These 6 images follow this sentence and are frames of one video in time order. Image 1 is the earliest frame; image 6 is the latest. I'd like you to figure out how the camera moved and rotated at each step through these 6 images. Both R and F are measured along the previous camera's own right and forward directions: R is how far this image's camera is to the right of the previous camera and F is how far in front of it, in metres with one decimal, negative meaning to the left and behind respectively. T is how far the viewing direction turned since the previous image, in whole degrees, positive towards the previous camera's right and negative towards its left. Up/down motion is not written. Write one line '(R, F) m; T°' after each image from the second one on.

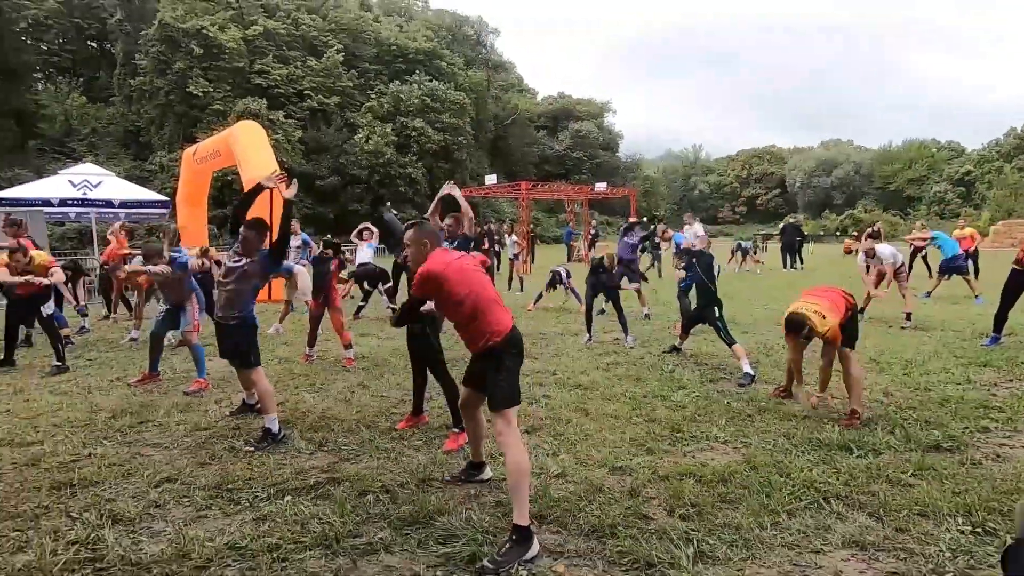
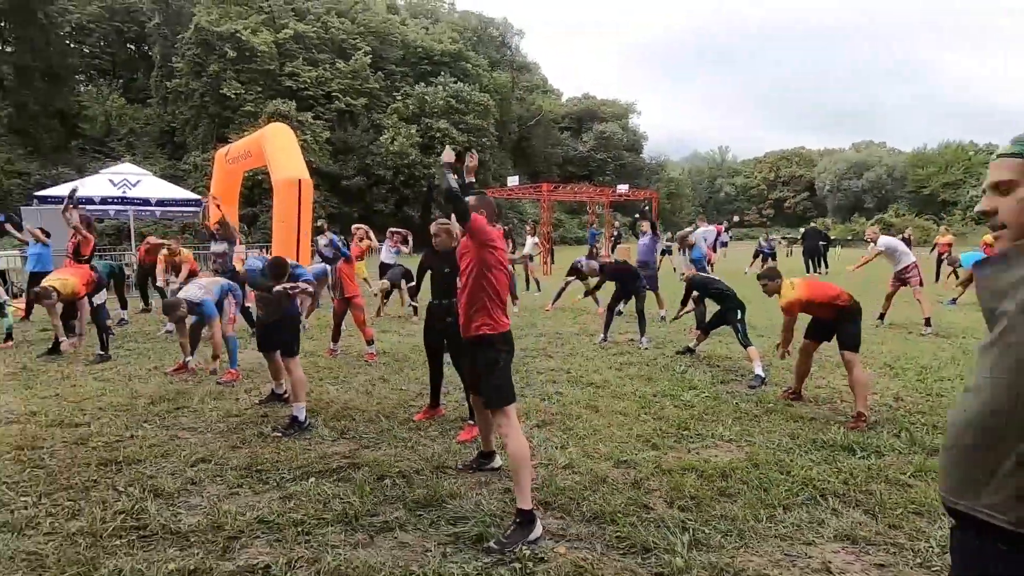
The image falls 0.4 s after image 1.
(+0.1, -0.2) m; -2°
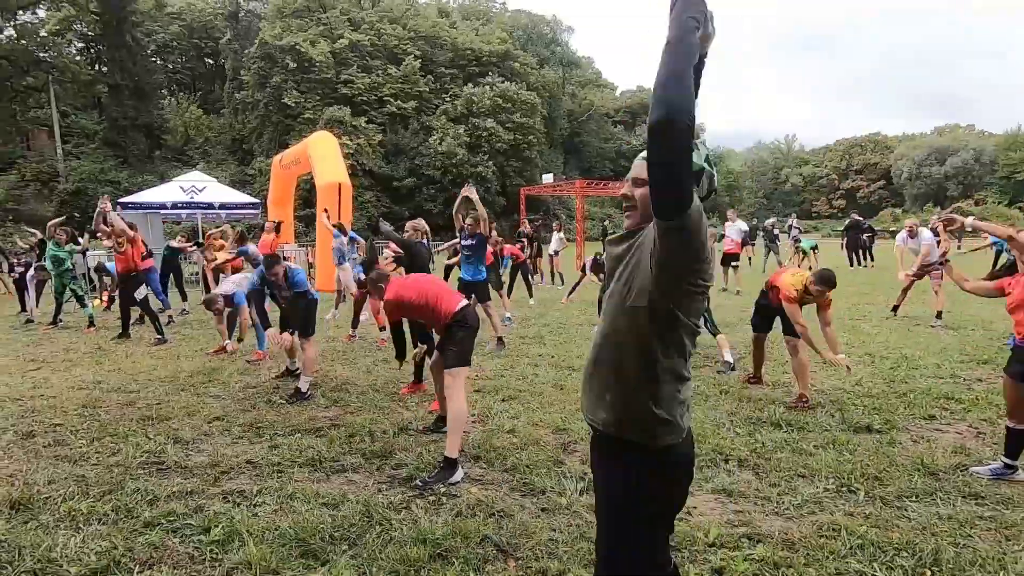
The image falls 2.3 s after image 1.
(+1.0, -0.6) m; -6°
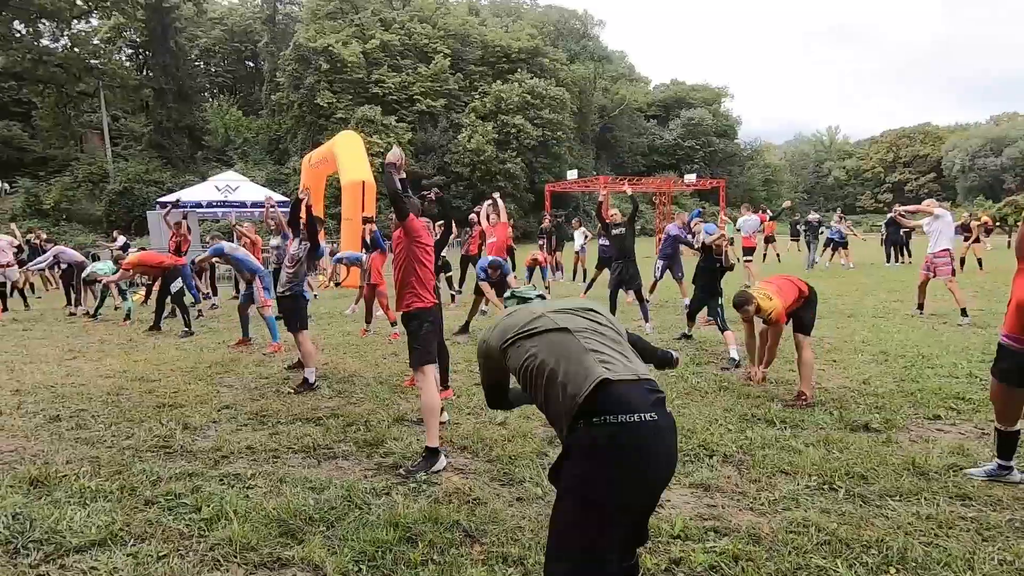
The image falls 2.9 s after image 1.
(+0.4, -0.1) m; -4°
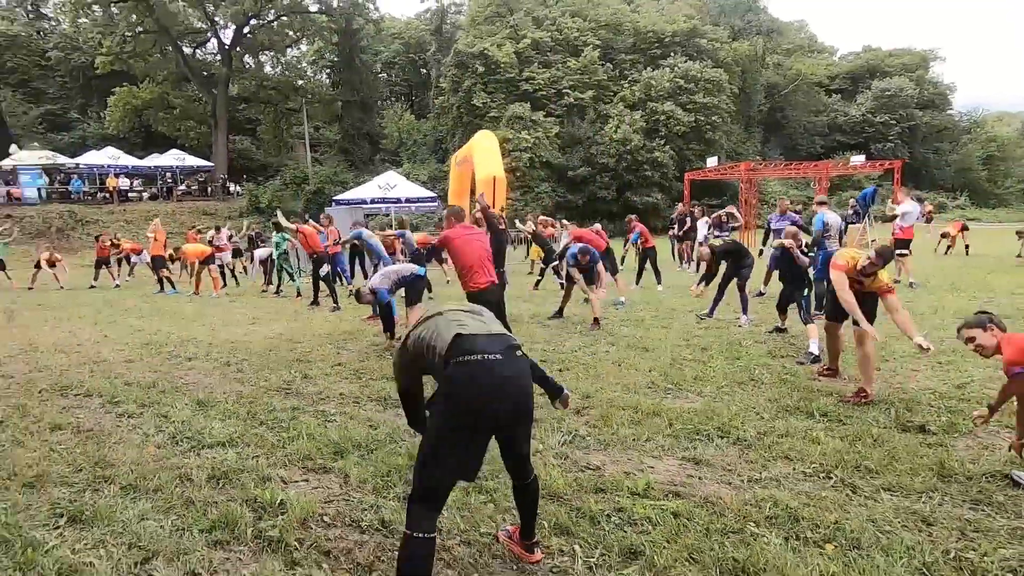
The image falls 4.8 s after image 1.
(+1.2, -0.4) m; -17°
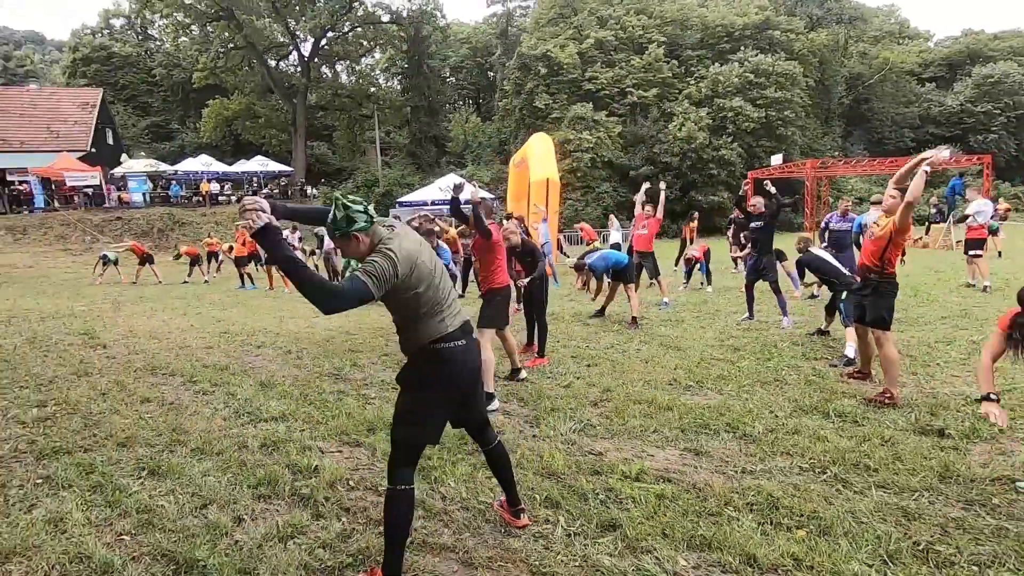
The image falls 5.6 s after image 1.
(+0.4, -0.3) m; -7°
